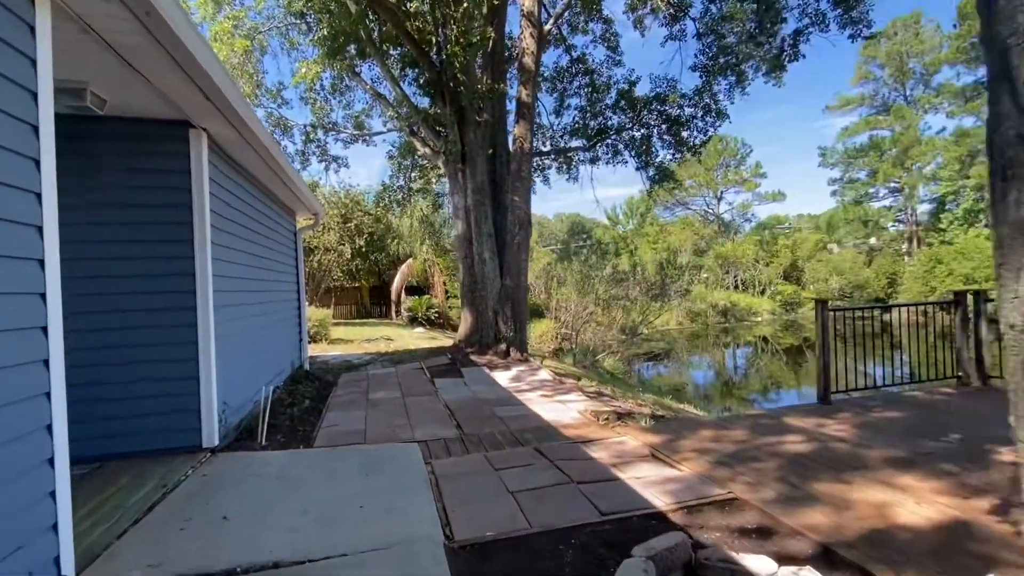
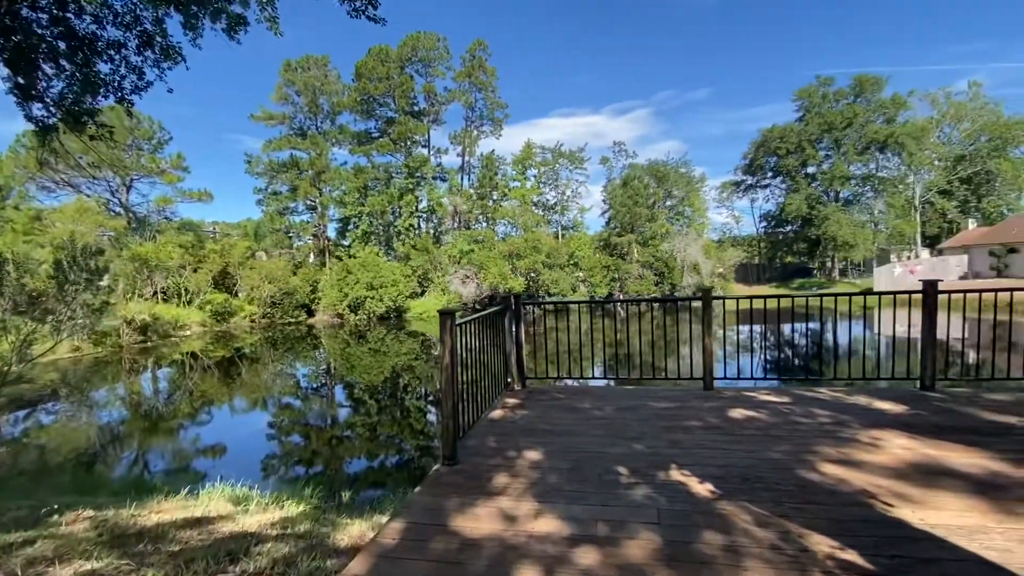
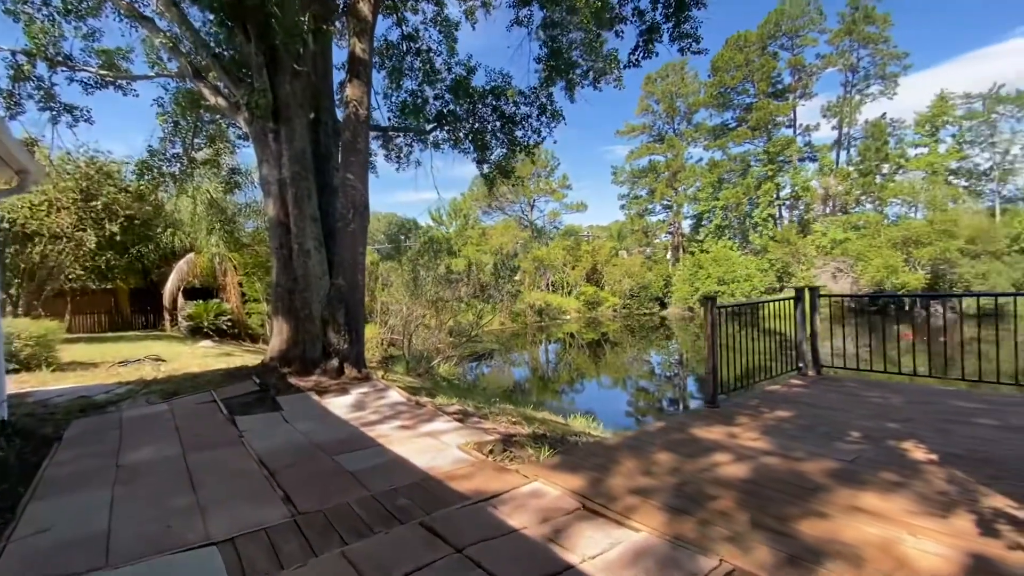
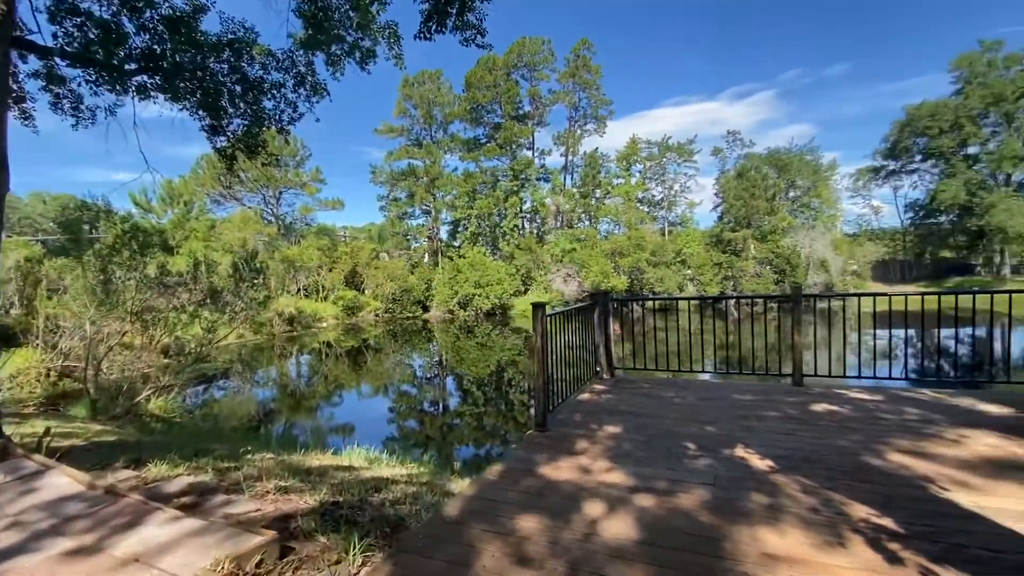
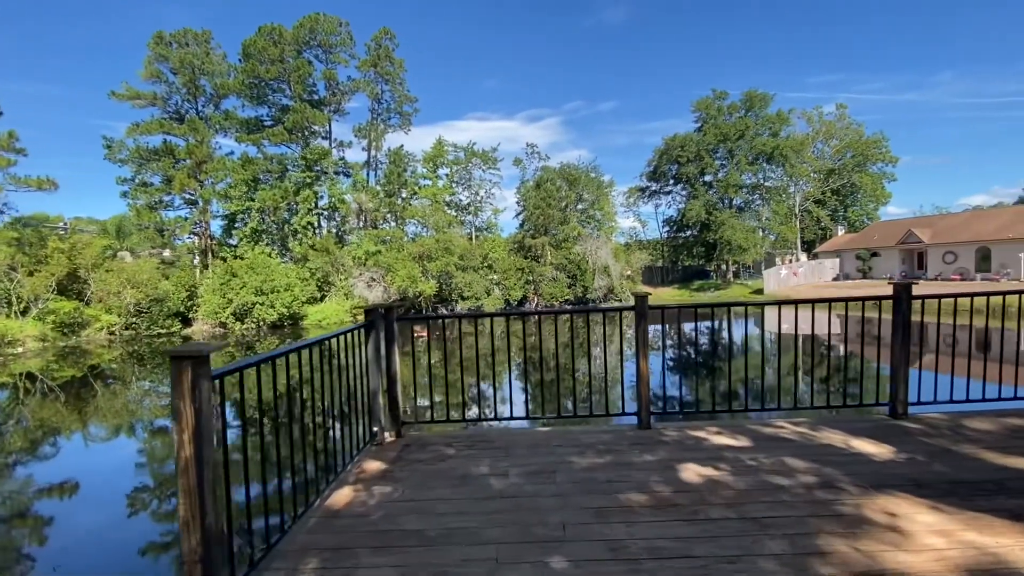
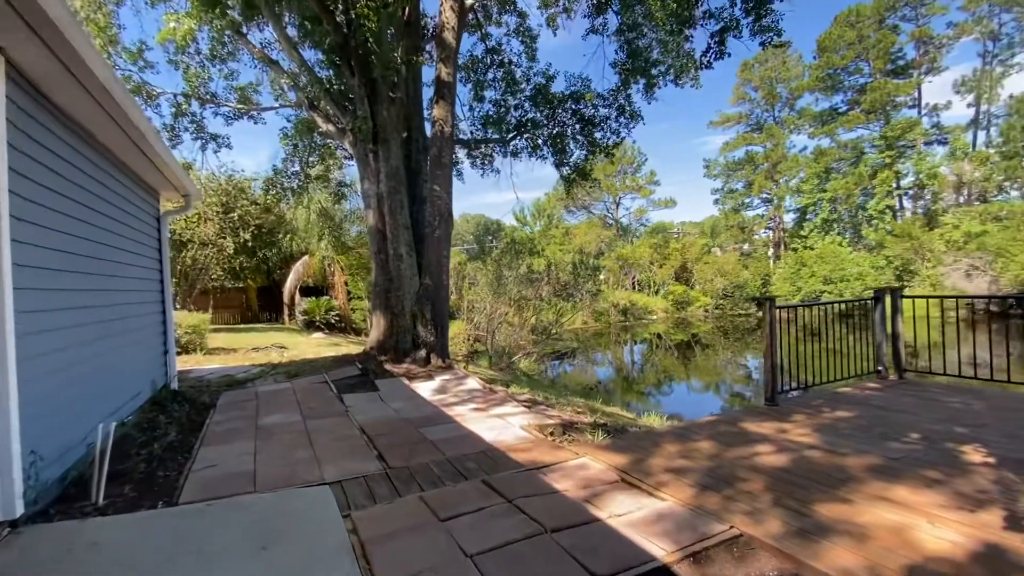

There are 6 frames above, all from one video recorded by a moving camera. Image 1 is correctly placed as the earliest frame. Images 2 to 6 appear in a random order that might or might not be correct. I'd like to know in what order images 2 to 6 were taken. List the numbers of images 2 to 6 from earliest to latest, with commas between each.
6, 3, 4, 2, 5
